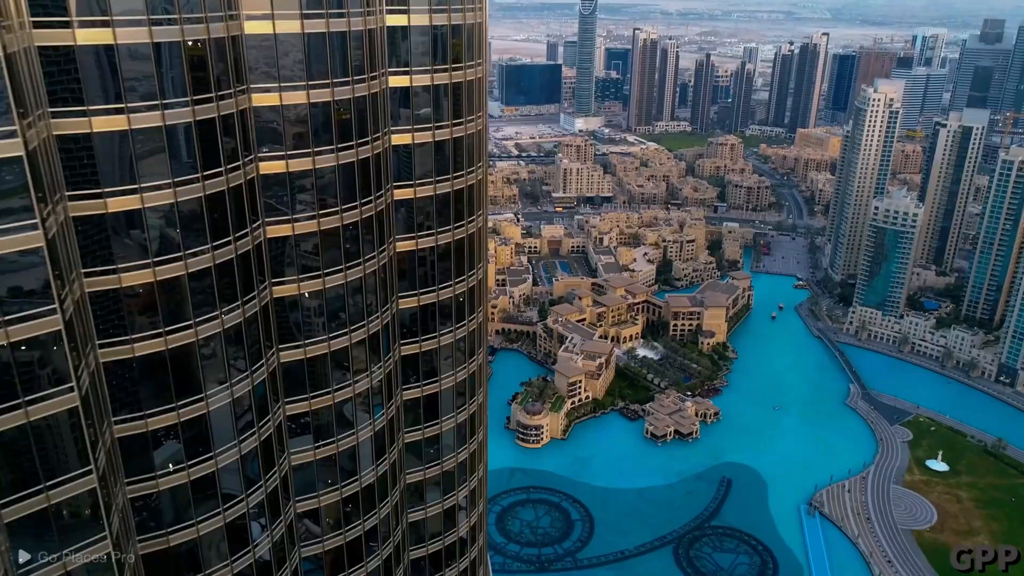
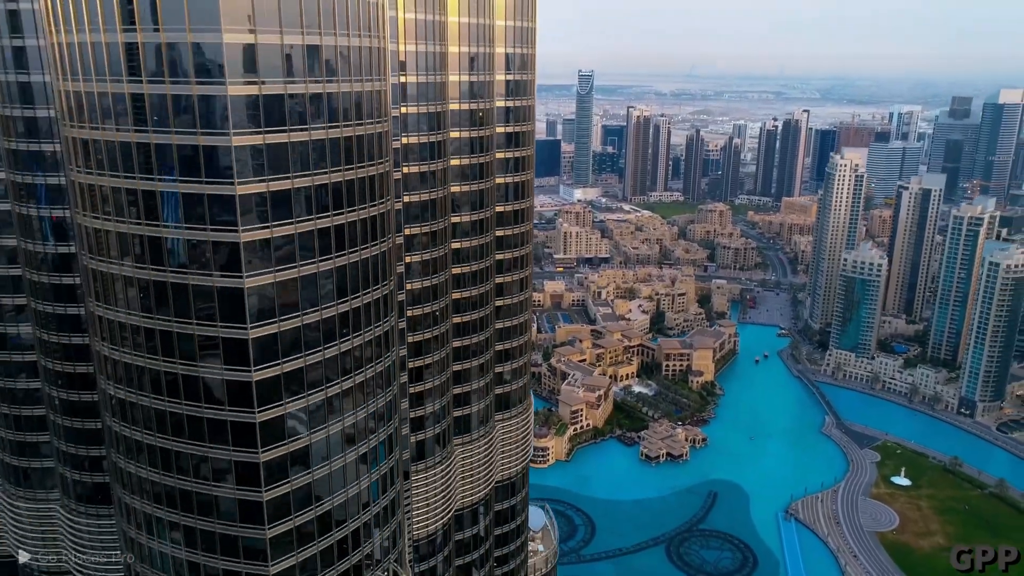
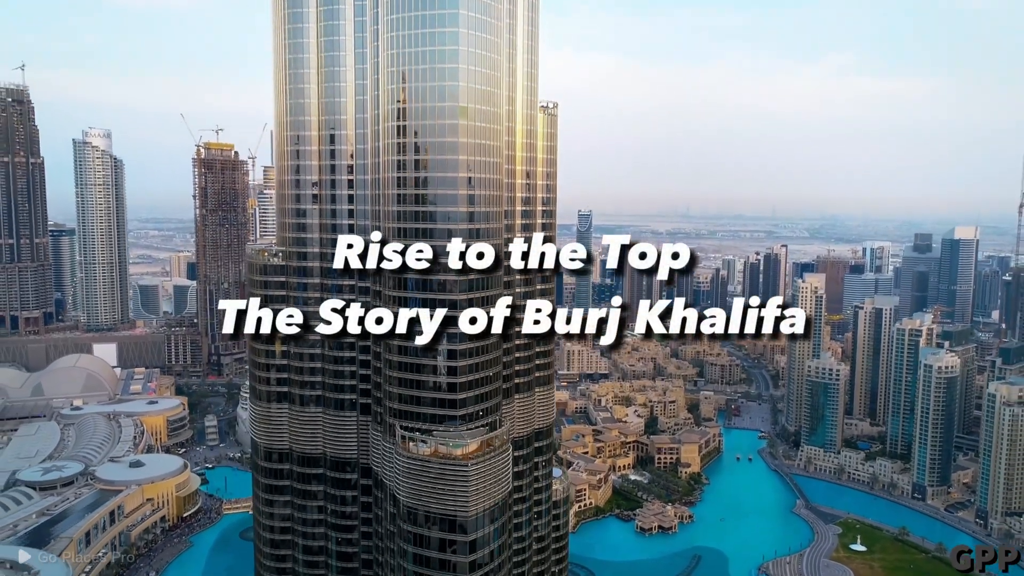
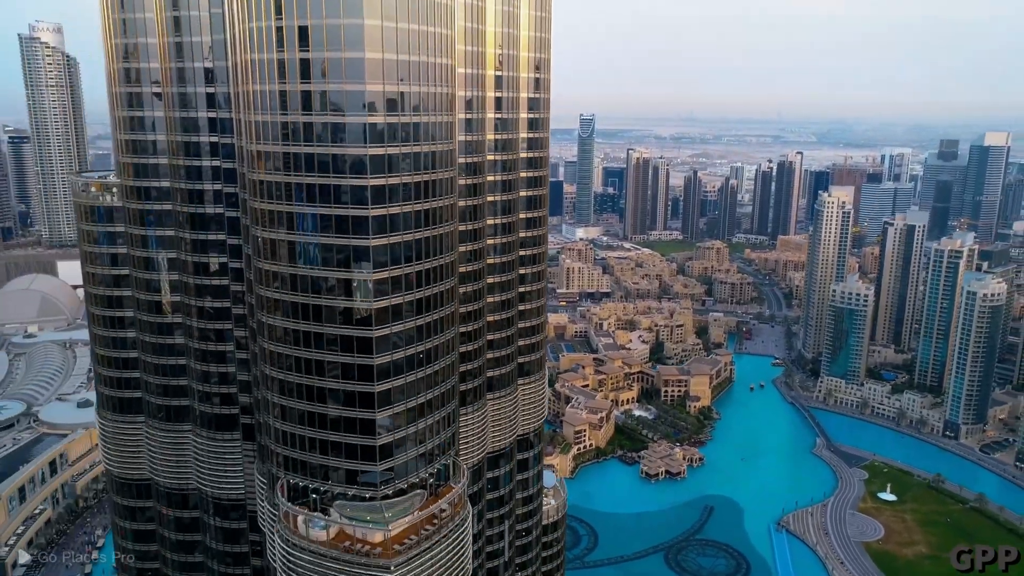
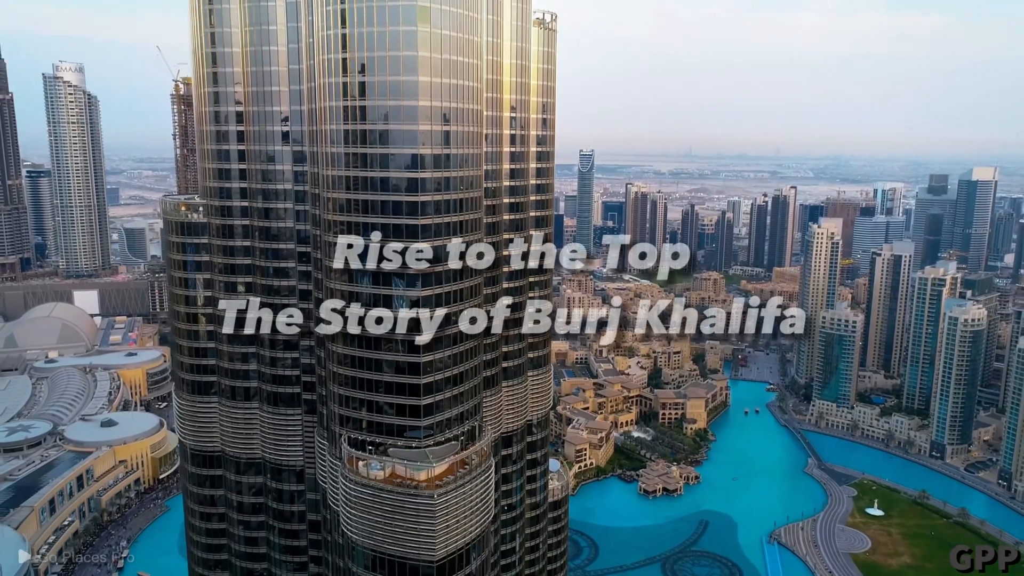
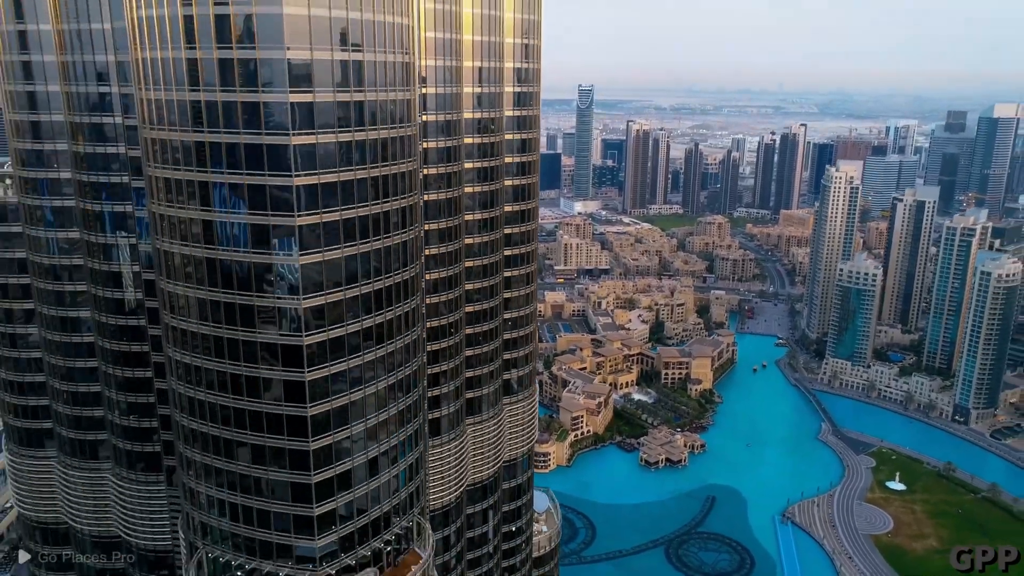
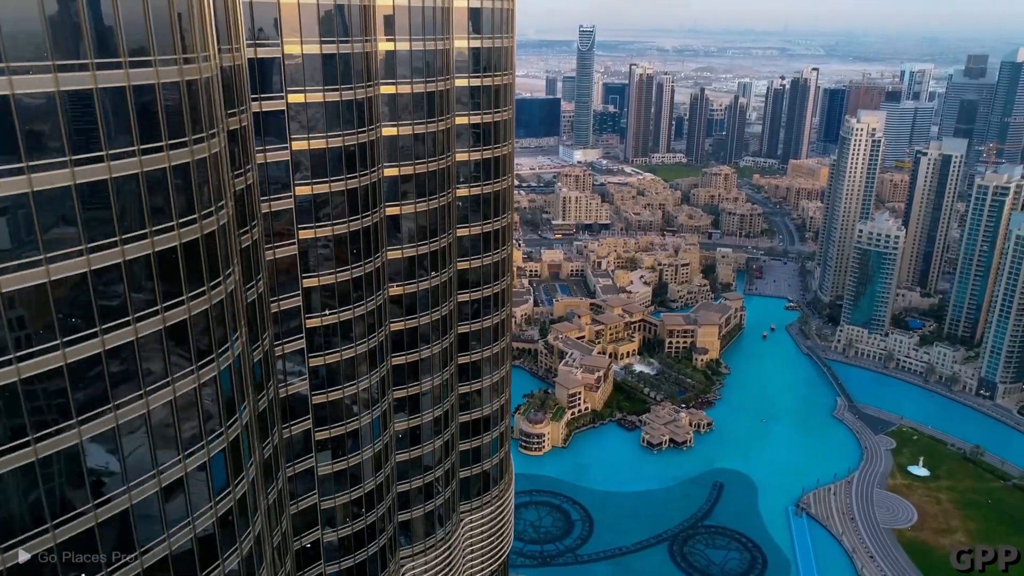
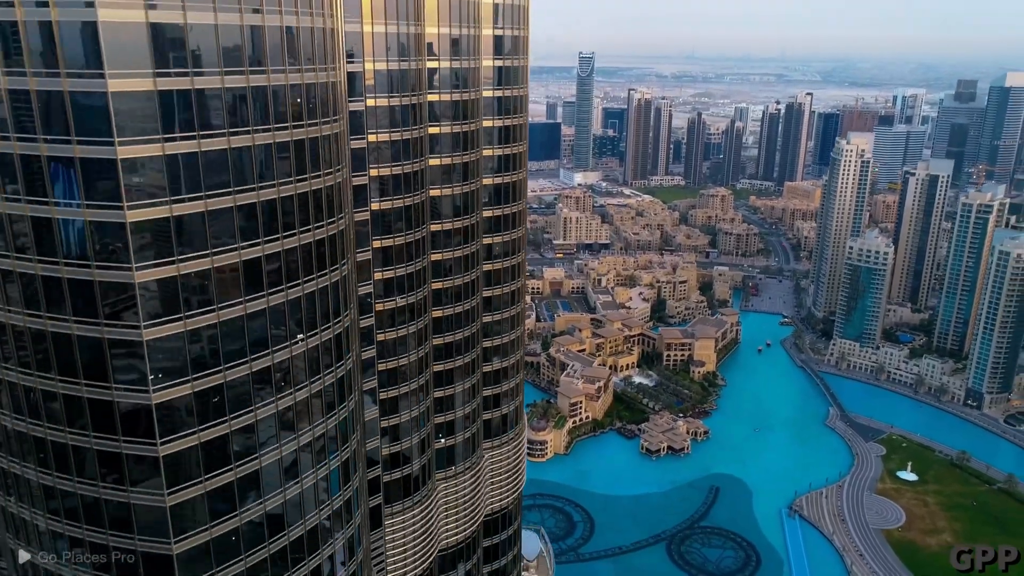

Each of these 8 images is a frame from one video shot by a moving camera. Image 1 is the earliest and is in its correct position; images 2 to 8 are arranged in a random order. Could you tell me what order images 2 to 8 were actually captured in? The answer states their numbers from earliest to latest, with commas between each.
7, 8, 2, 6, 4, 5, 3
